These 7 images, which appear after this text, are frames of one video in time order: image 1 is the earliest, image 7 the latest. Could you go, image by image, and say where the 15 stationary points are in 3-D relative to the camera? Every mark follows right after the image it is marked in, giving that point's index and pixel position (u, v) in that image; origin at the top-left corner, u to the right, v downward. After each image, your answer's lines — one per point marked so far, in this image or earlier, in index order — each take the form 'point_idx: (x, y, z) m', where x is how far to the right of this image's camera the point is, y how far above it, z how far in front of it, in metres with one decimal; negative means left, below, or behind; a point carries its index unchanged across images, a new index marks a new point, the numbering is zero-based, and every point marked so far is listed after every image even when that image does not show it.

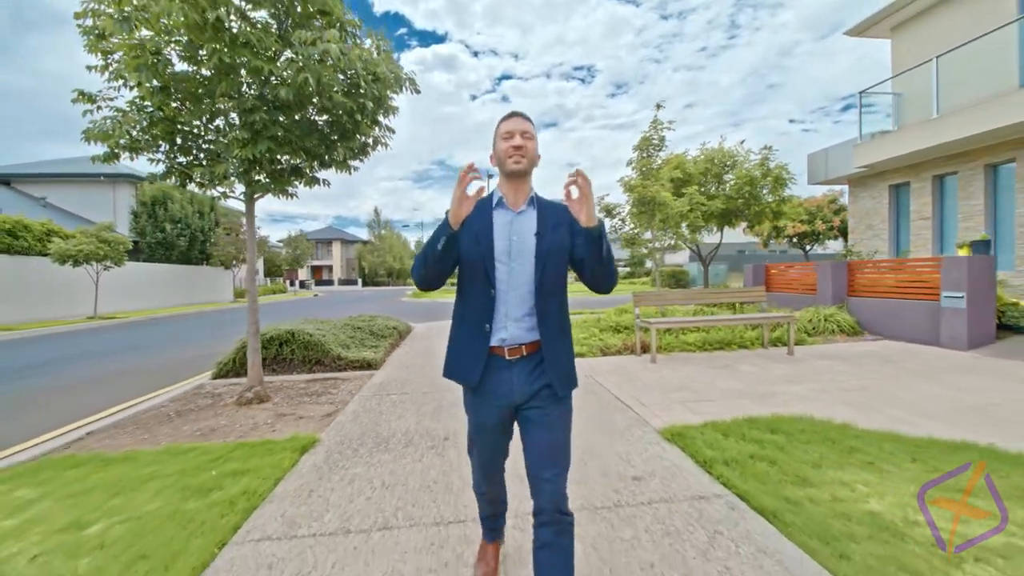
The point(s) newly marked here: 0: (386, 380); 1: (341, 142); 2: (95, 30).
0: (-1.7, -1.2, +5.6) m
1: (-2.0, +1.8, +5.1) m
2: (-4.6, +2.8, +4.7) m
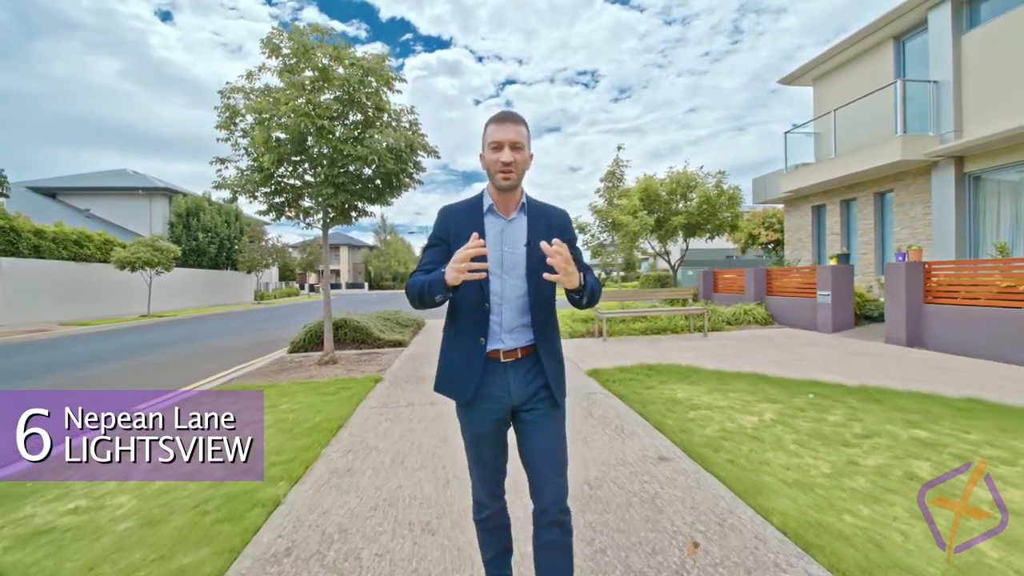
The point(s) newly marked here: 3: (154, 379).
0: (-1.8, -1.2, +7.9) m
1: (-2.2, +1.8, +7.4) m
2: (-4.8, +2.8, +7.0) m
3: (-6.5, -1.7, +7.6) m
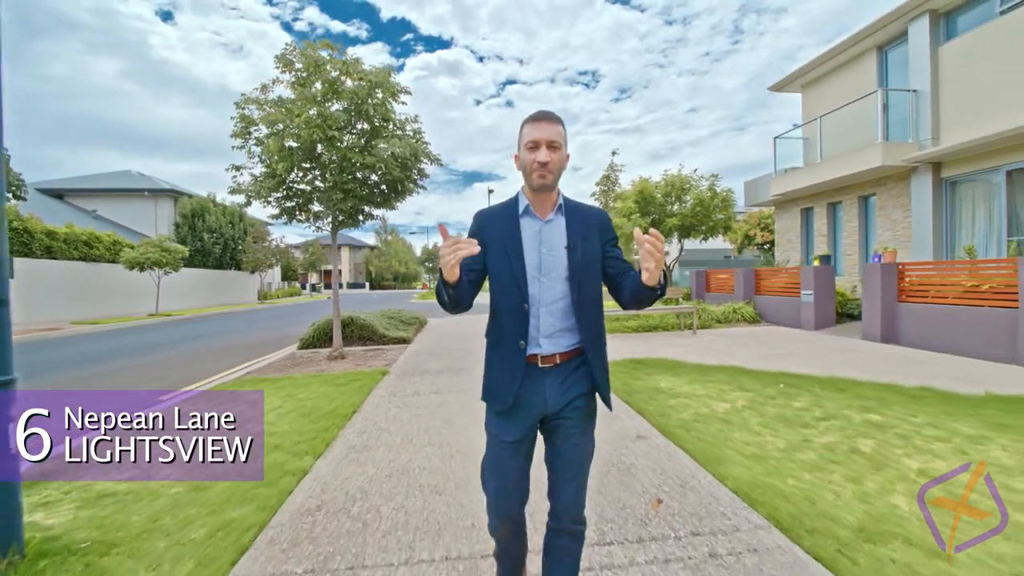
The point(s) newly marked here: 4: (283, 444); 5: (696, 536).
0: (-1.9, -1.2, +8.4) m
1: (-2.2, +1.8, +7.9) m
2: (-4.8, +2.8, +7.5) m
3: (-6.5, -1.7, +8.0) m
4: (-2.0, -1.4, +3.7) m
5: (+1.0, -1.3, +2.3) m
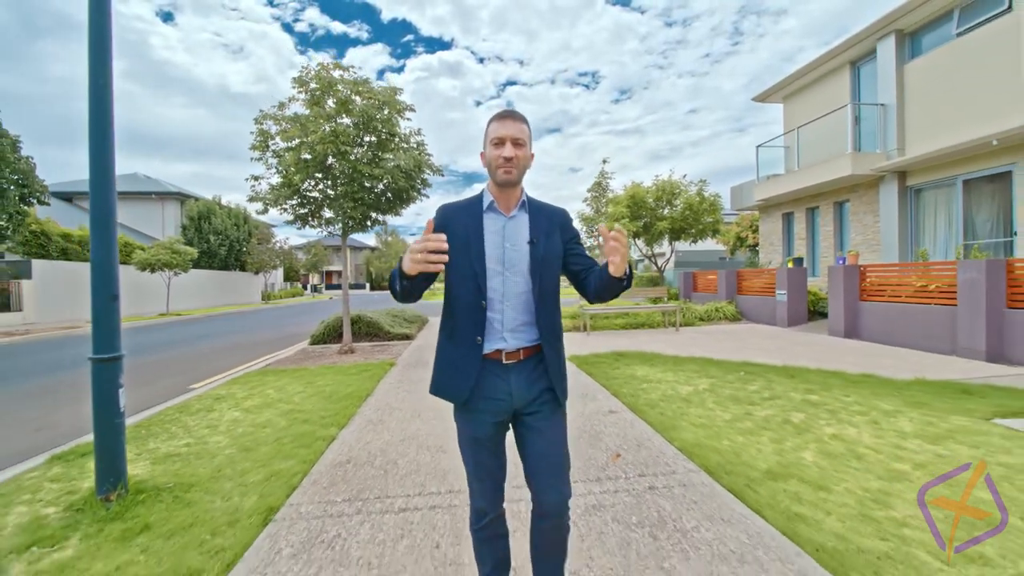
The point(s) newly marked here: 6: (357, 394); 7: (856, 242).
0: (-2.0, -1.2, +9.0) m
1: (-2.3, +1.8, +8.6) m
2: (-4.9, +2.8, +8.2) m
3: (-6.6, -1.7, +8.7) m
4: (-2.1, -1.4, +4.4) m
5: (+0.9, -1.3, +3.0) m
6: (-1.9, -1.3, +5.2) m
7: (+8.8, +1.2, +10.7) m
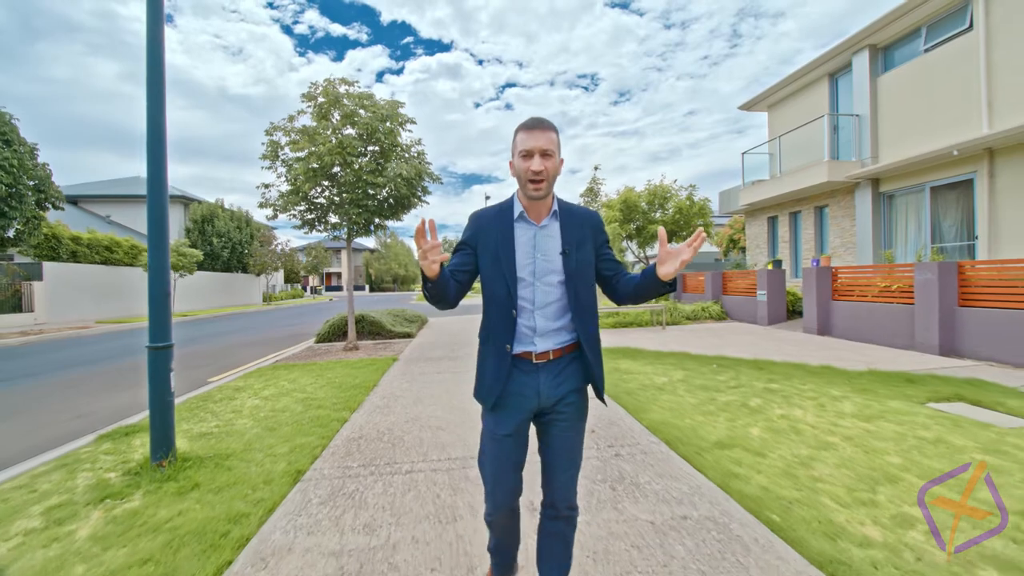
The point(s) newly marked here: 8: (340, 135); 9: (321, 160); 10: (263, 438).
0: (-2.1, -1.2, +9.6) m
1: (-2.4, +1.8, +9.1) m
2: (-5.0, +2.8, +8.7) m
3: (-6.7, -1.7, +9.2) m
4: (-2.2, -1.4, +5.0) m
5: (+0.8, -1.3, +3.5) m
6: (-2.0, -1.3, +5.7) m
7: (+8.7, +1.1, +11.3) m
8: (-3.4, +3.0, +8.4) m
9: (-3.8, +2.5, +8.4) m
10: (-2.4, -1.4, +4.0) m
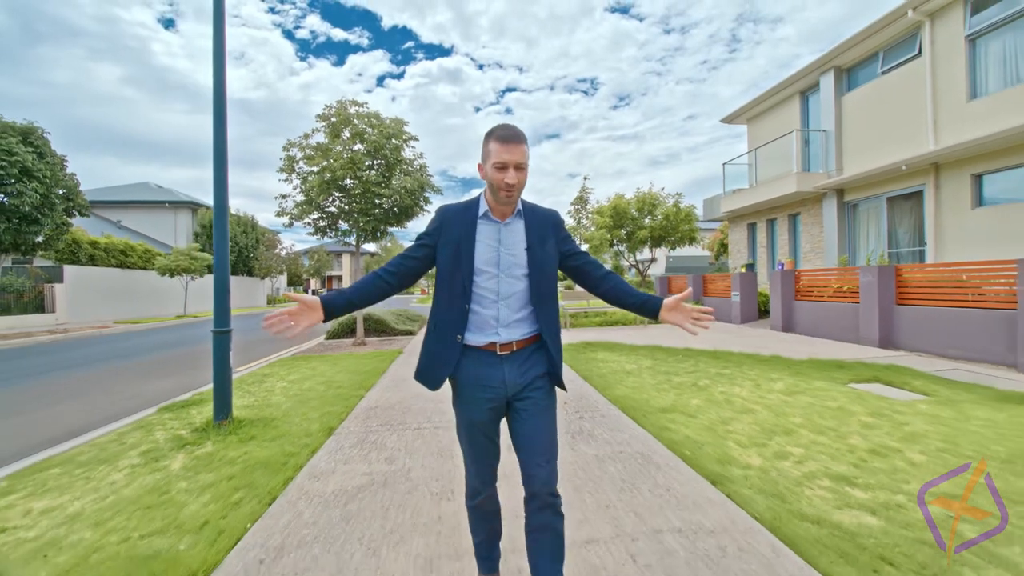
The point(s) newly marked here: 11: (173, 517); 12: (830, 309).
0: (-2.2, -1.3, +10.5) m
1: (-2.6, +1.7, +10.0) m
2: (-5.1, +2.8, +9.7) m
3: (-6.8, -1.7, +10.1) m
4: (-2.4, -1.4, +5.9) m
5: (+0.7, -1.3, +4.4) m
6: (-2.2, -1.3, +6.6) m
7: (+8.6, +1.1, +12.2) m
8: (-3.6, +3.0, +9.3) m
9: (-3.9, +2.5, +9.3) m
10: (-2.5, -1.4, +4.9) m
11: (-2.2, -1.5, +2.7) m
12: (+6.4, -0.4, +8.5) m
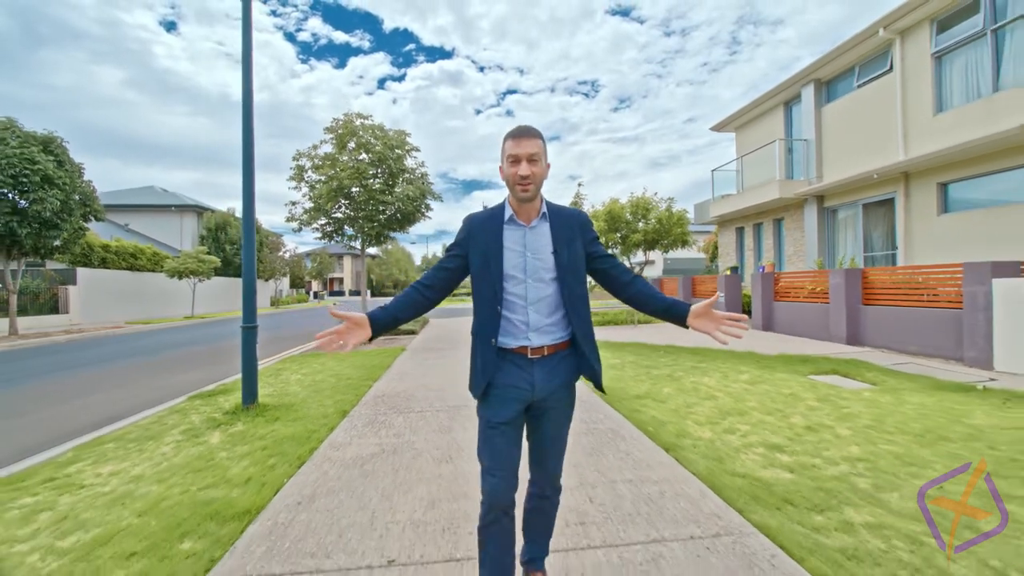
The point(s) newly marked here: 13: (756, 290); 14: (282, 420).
0: (-2.3, -1.3, +11.1) m
1: (-2.7, +1.7, +10.7) m
2: (-5.2, +2.8, +10.3) m
3: (-6.9, -1.8, +10.8) m
4: (-2.5, -1.4, +6.5) m
5: (+0.6, -1.3, +5.0) m
6: (-2.2, -1.3, +7.2) m
7: (+8.5, +1.0, +12.8) m
8: (-3.6, +3.0, +9.9) m
9: (-4.0, +2.5, +9.9) m
10: (-2.6, -1.4, +5.5) m
11: (-2.3, -1.5, +3.3) m
12: (+6.3, -0.5, +9.1) m
13: (+6.0, 0.0, +10.3) m
14: (-2.5, -1.4, +4.5) m
